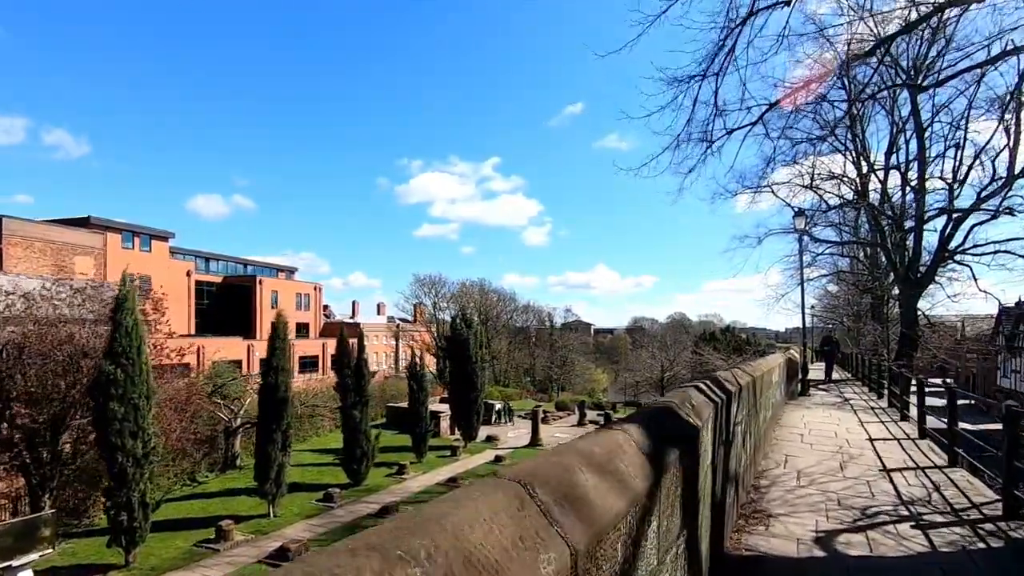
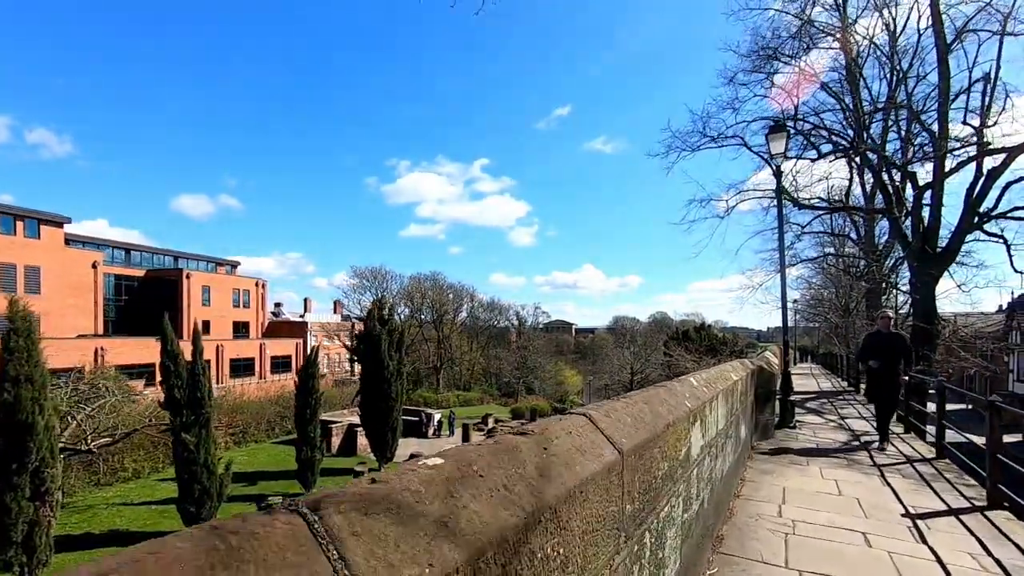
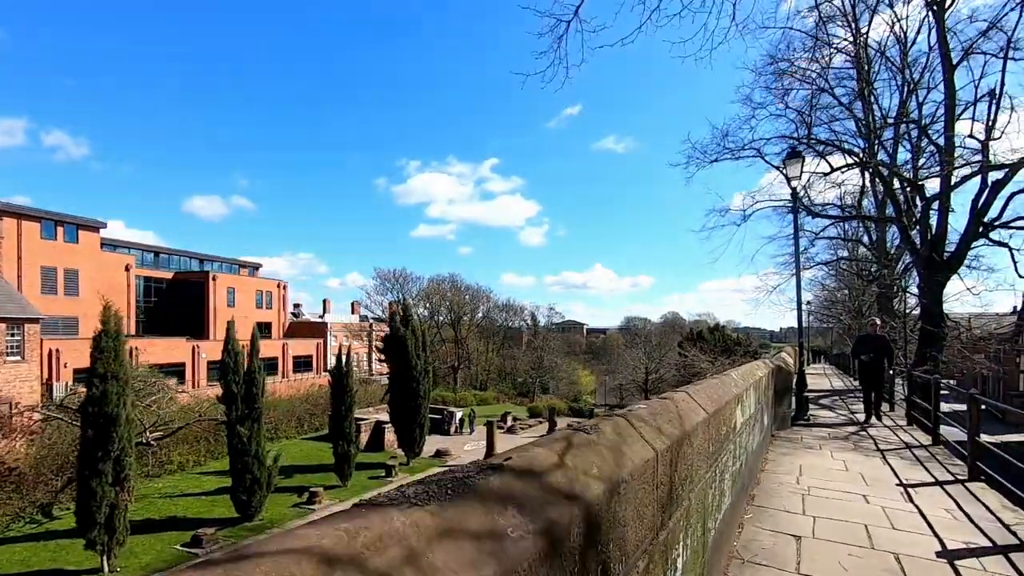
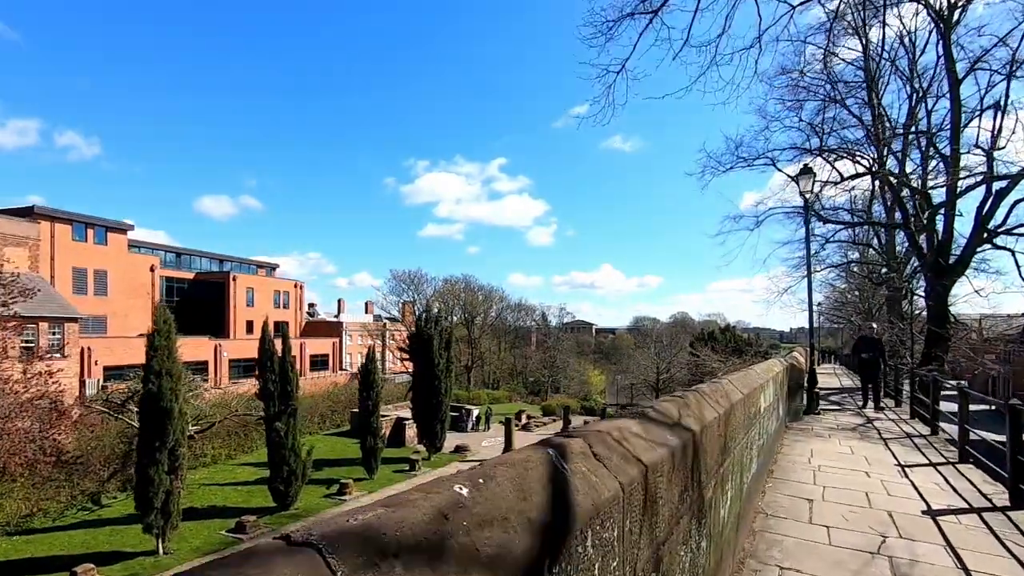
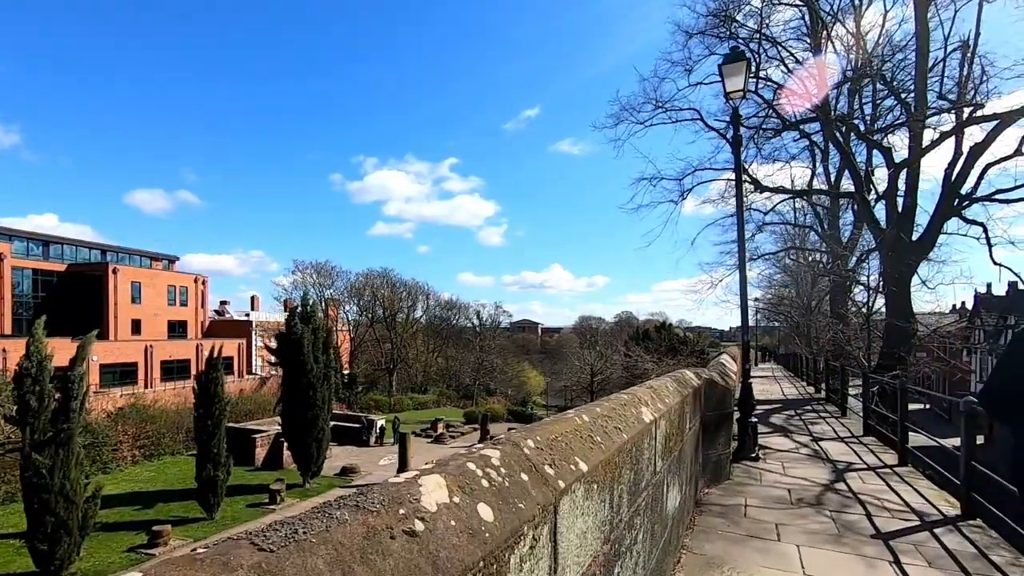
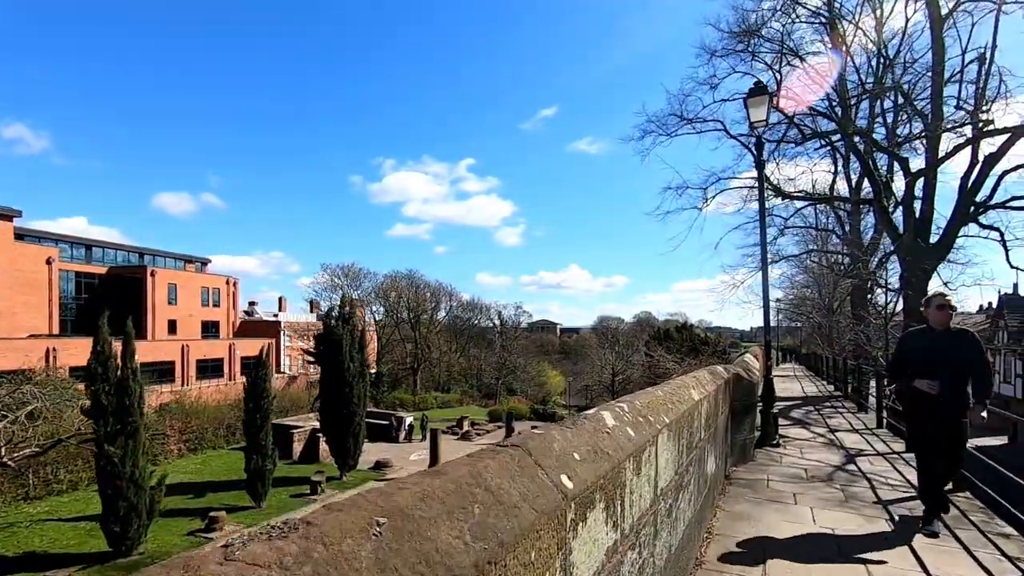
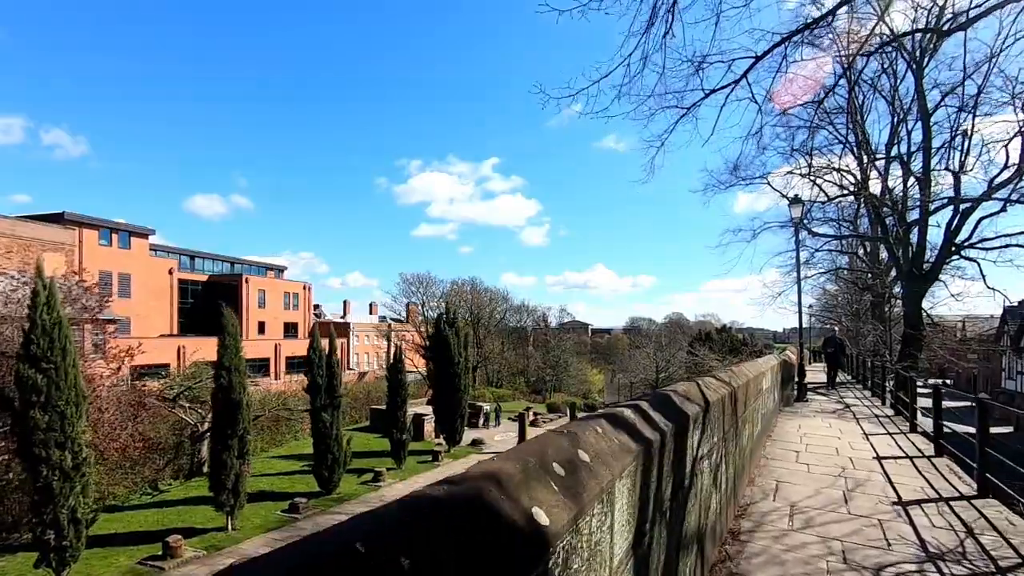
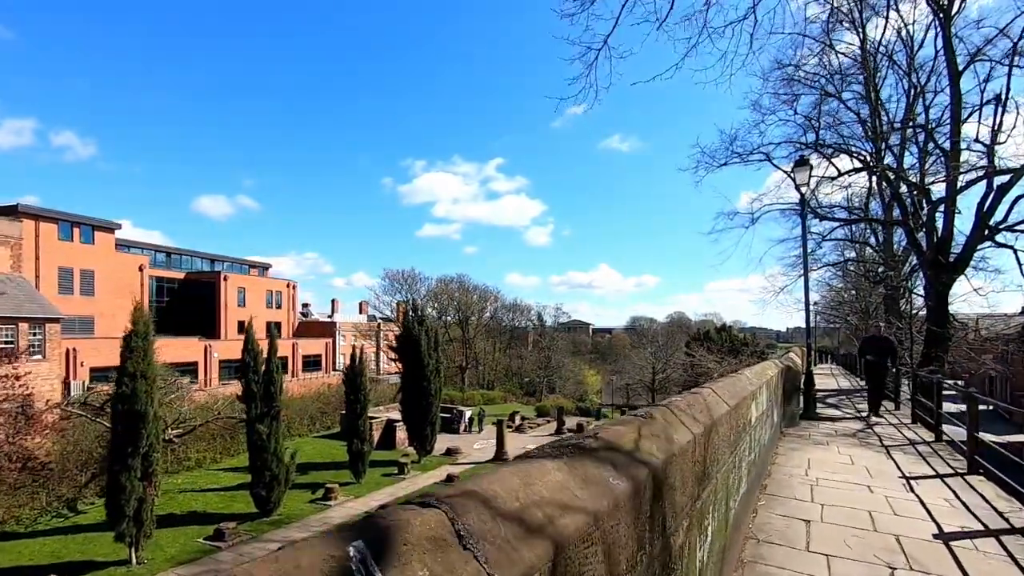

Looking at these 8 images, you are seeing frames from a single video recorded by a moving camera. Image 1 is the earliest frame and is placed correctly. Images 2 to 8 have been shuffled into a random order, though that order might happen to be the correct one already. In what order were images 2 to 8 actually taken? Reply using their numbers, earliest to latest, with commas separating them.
7, 4, 8, 3, 2, 6, 5
